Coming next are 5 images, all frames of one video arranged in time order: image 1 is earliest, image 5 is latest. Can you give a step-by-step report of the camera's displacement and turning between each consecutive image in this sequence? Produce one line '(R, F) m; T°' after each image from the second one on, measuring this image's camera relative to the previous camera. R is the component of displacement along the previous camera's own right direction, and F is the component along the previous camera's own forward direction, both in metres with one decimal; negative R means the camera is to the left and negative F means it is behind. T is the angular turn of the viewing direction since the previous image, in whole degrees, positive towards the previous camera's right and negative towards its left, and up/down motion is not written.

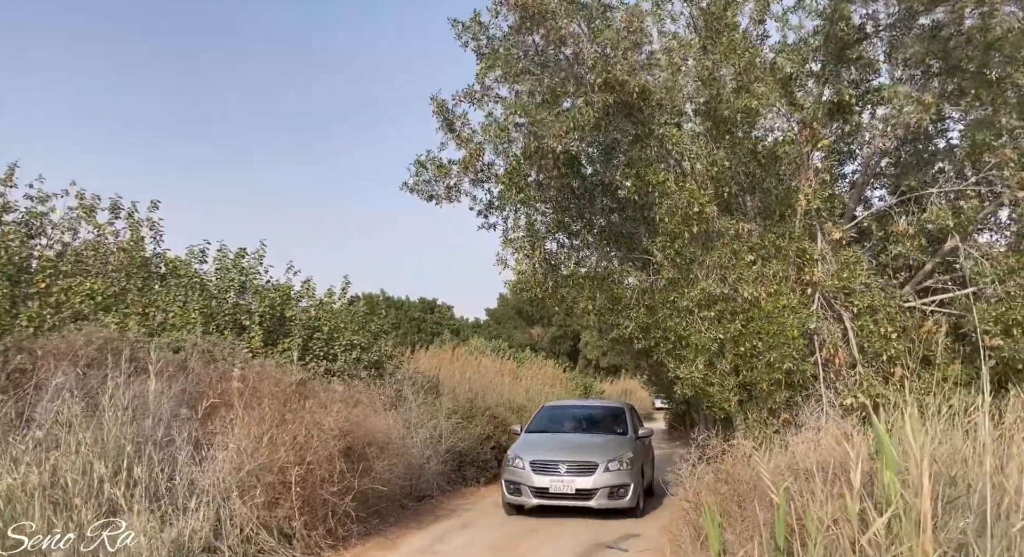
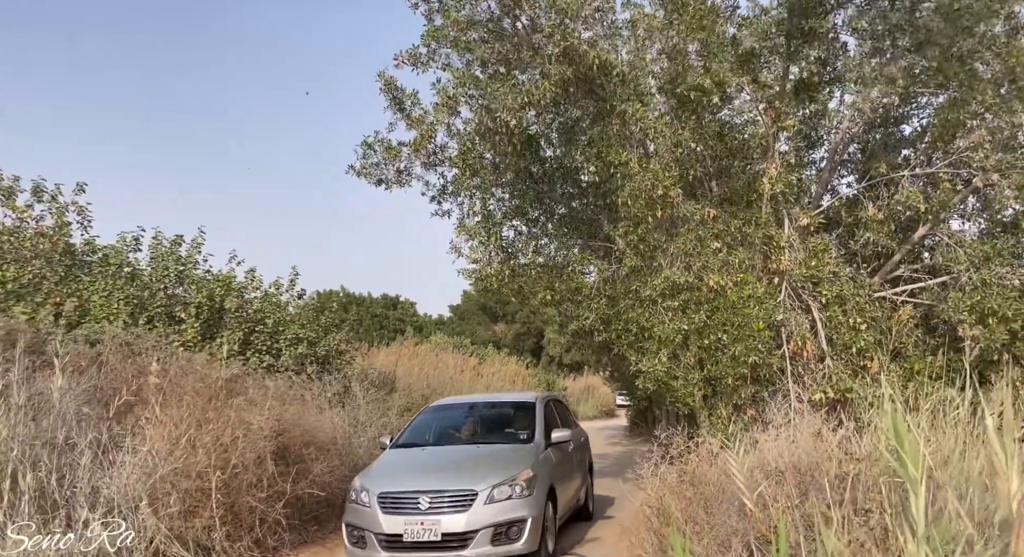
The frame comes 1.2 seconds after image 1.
(+0.2, +0.6) m; +3°
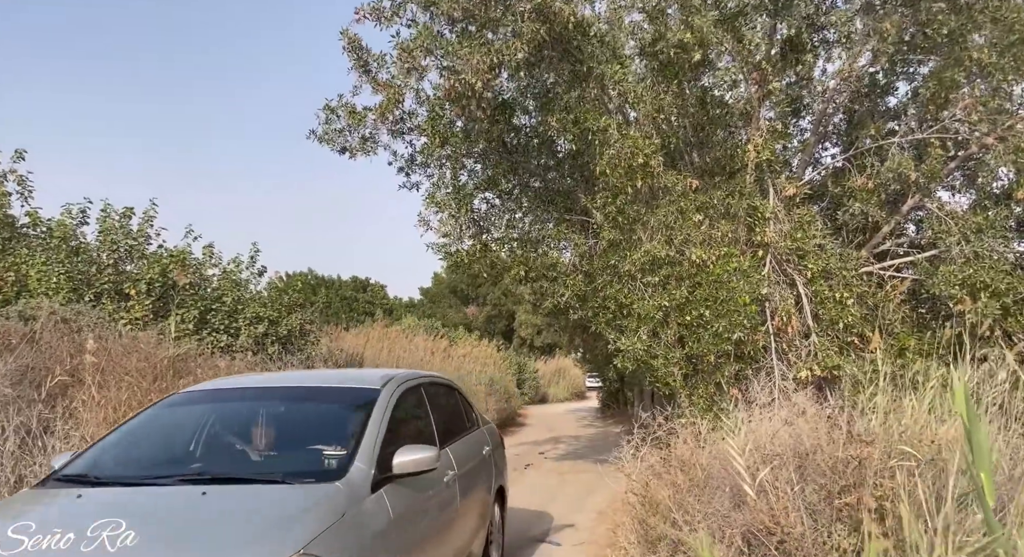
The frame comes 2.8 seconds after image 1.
(0.0, +0.5) m; +2°
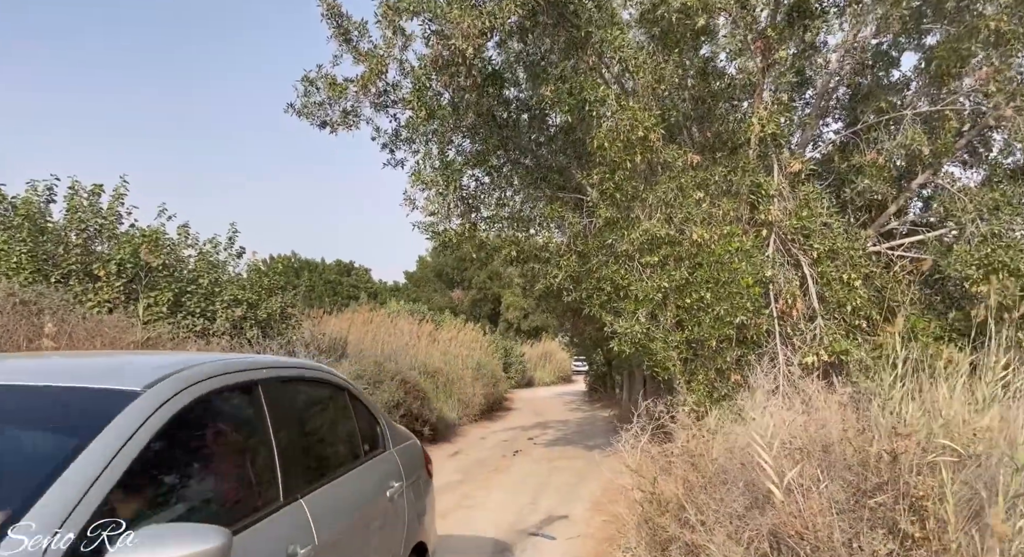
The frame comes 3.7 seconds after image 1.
(-0.1, +0.4) m; +1°
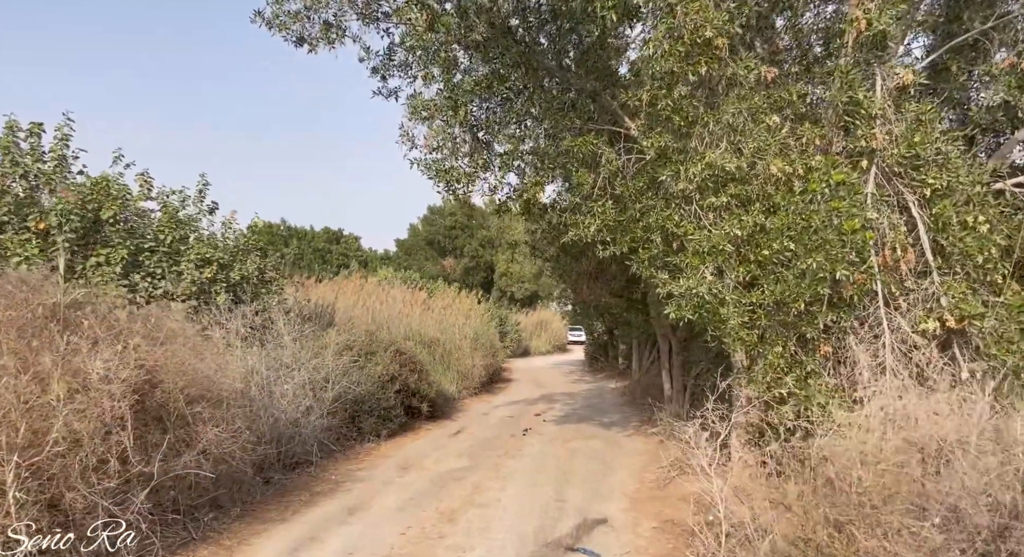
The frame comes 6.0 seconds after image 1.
(-0.3, +1.6) m; +1°
